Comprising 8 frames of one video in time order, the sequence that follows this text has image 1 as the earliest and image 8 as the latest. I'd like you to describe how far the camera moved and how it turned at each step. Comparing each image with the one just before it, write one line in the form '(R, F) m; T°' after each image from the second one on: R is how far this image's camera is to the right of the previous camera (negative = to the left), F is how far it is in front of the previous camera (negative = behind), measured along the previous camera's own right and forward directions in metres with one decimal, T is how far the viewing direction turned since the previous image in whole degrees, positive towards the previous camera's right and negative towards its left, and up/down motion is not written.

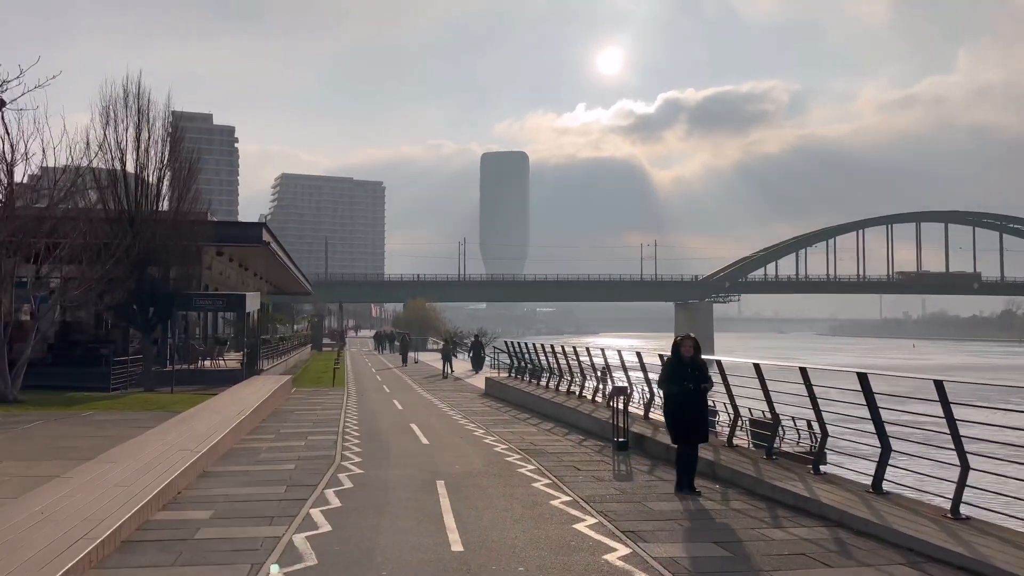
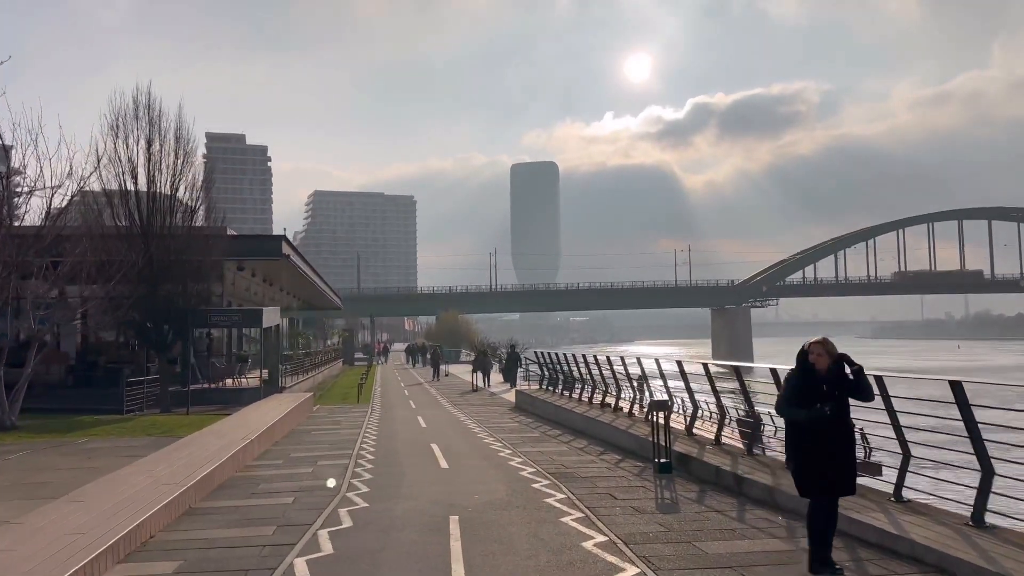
(+0.1, +1.4) m; -2°
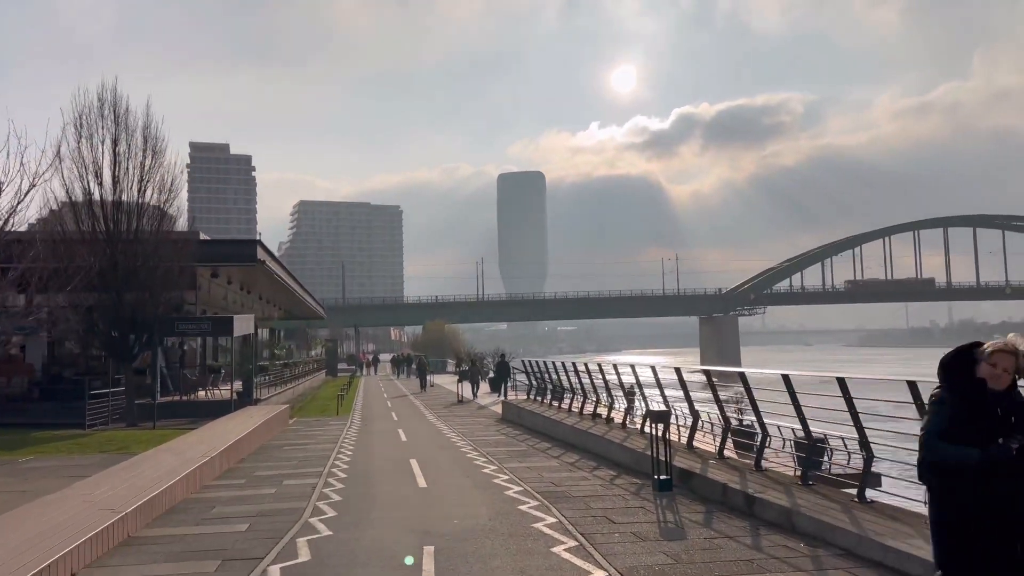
(0.0, +1.1) m; +1°
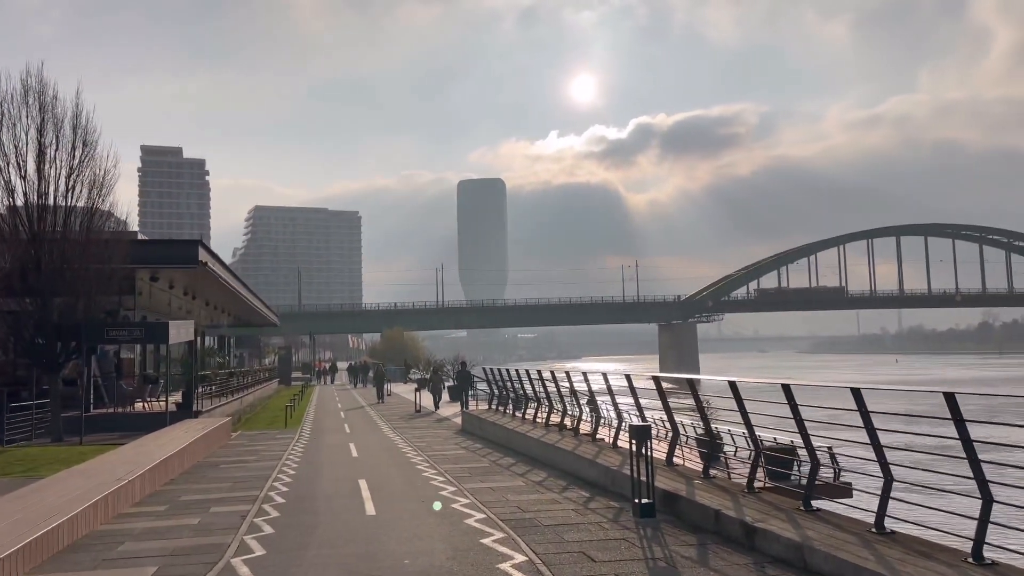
(0.0, +1.3) m; +3°
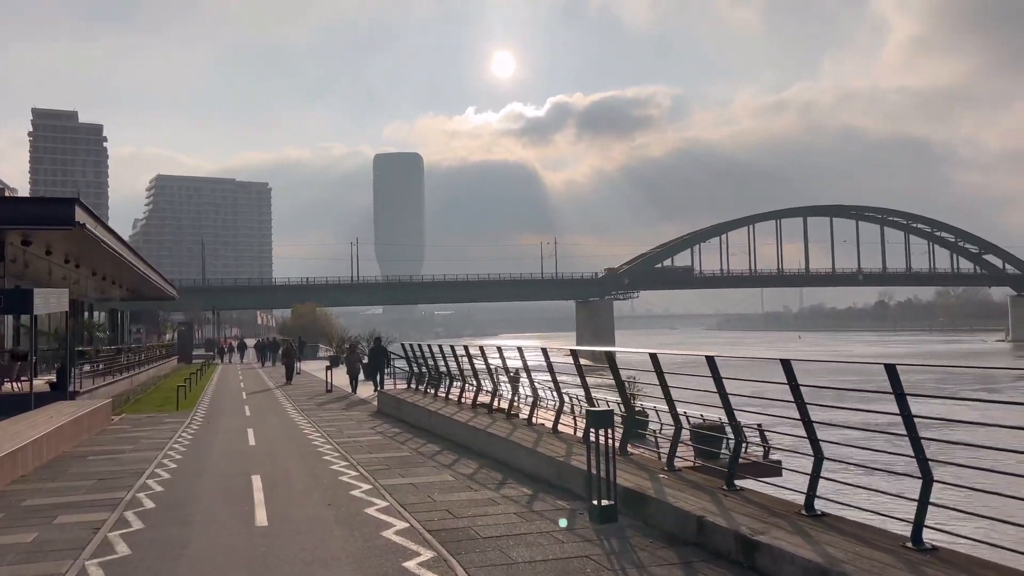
(-0.1, +1.9) m; +6°
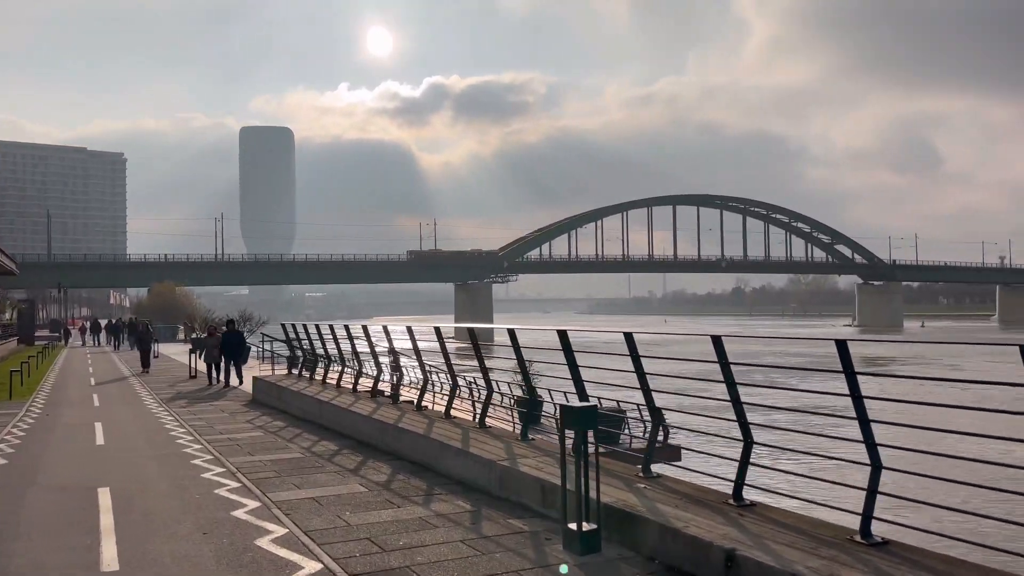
(-0.6, +2.0) m; +9°
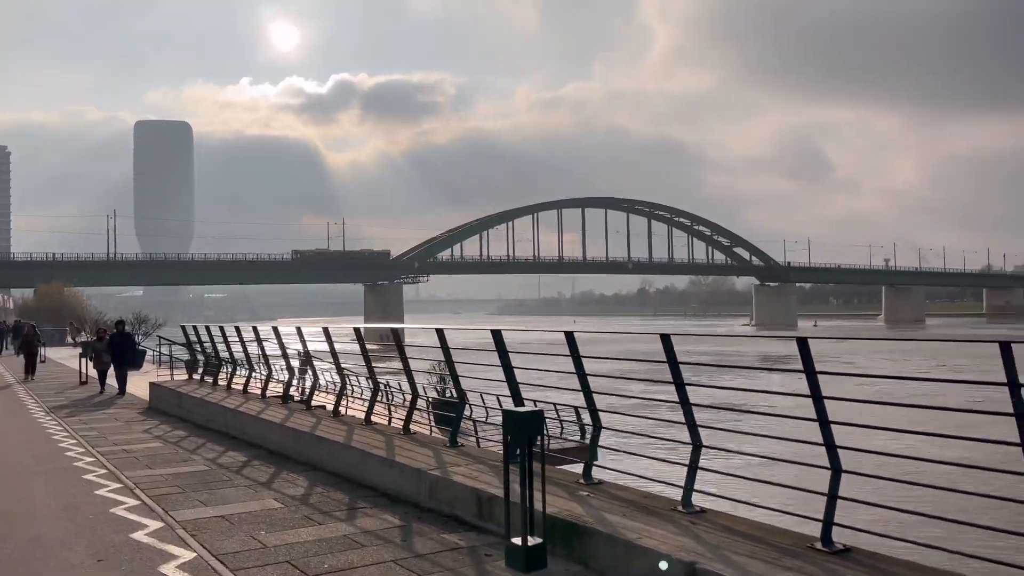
(-0.2, +0.5) m; +6°
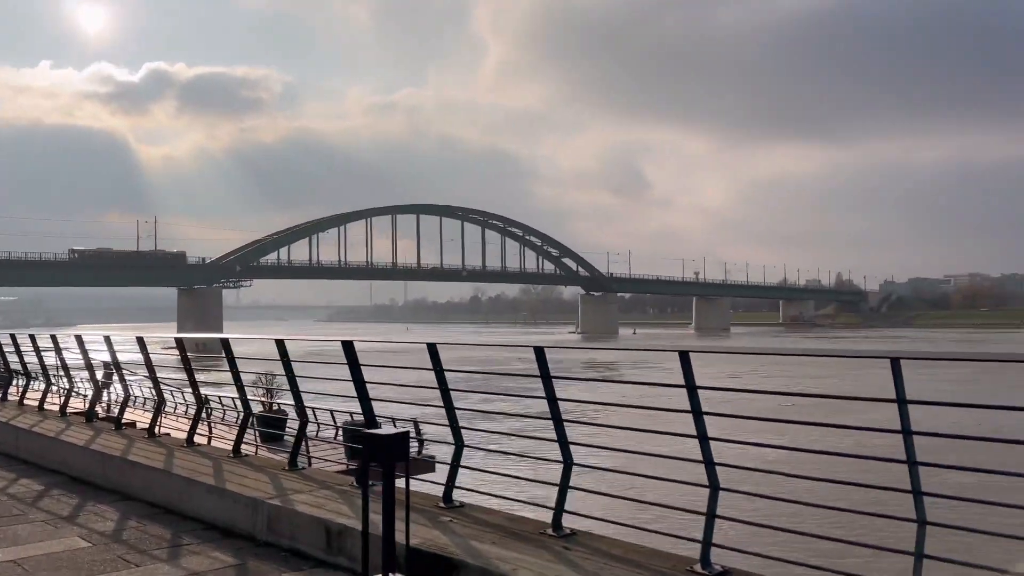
(-0.2, +0.5) m; +12°
